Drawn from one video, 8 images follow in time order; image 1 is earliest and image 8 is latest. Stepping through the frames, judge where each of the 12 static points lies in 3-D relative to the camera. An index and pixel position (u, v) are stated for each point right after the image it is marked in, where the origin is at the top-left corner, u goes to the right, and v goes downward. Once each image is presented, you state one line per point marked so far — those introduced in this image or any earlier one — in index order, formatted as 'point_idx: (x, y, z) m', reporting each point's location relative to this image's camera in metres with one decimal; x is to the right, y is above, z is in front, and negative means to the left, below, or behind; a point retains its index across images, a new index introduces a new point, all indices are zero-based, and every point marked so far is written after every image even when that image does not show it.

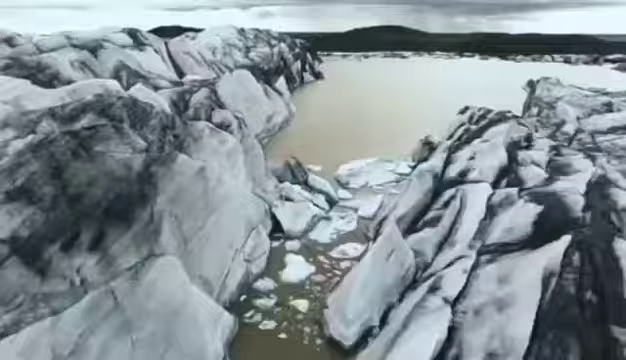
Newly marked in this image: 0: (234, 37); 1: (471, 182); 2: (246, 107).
0: (-3.8, +6.8, +19.1) m
1: (+3.6, 0.0, +9.3) m
2: (-2.4, +2.6, +14.2) m
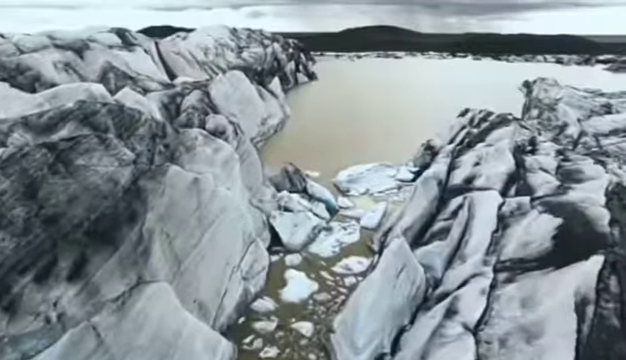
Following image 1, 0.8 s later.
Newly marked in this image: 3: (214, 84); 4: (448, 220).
0: (-4.0, +6.6, +18.6) m
1: (+3.6, -0.2, +8.9) m
2: (-2.5, +2.4, +13.7) m
3: (-3.2, +3.2, +13.2) m
4: (+2.5, -0.8, +7.6) m
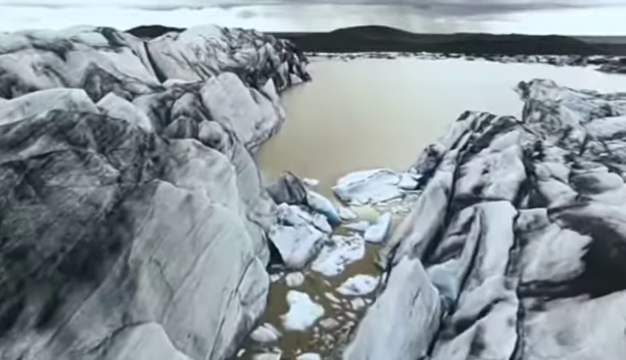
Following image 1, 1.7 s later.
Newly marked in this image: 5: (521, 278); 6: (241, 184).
0: (-4.2, +6.4, +17.9) m
1: (+3.6, -0.4, +8.4) m
2: (-2.6, +2.2, +13.0) m
3: (-3.3, +2.9, +12.6) m
4: (+2.6, -1.0, +7.1) m
5: (+3.0, -1.4, +5.8) m
6: (-1.3, -0.1, +7.4) m
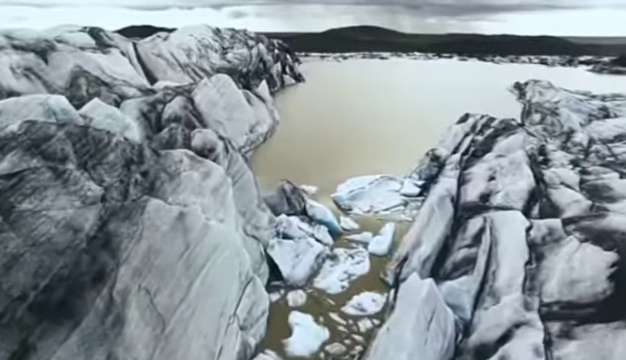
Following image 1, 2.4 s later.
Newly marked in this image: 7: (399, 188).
0: (-4.5, +6.1, +17.4) m
1: (+3.6, -0.6, +8.0) m
2: (-2.7, +2.0, +12.5) m
3: (-3.4, +2.7, +12.1) m
4: (+2.6, -1.1, +6.7) m
5: (+3.0, -1.6, +5.4) m
6: (-1.3, -0.3, +7.0) m
7: (+2.2, -0.2, +10.2) m
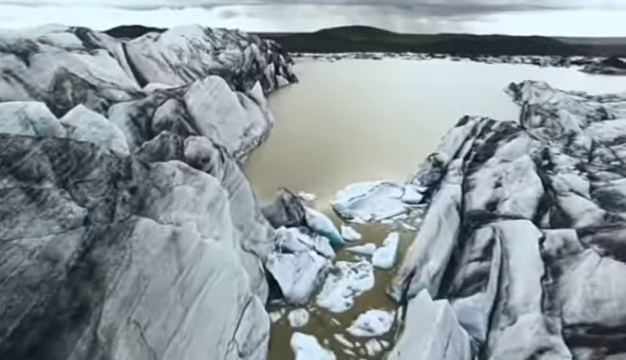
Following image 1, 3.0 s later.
0: (-4.7, +6.0, +16.9) m
1: (+3.6, -0.7, +7.6) m
2: (-2.7, +1.8, +12.1) m
3: (-3.5, +2.5, +11.6) m
4: (+2.7, -1.3, +6.3) m
5: (+3.1, -1.7, +5.1) m
6: (-1.2, -0.5, +6.5) m
7: (+2.1, -0.4, +9.8) m
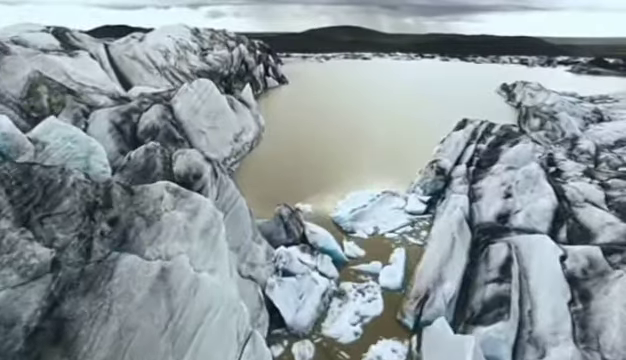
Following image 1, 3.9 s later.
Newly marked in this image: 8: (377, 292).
0: (-5.0, +5.7, +16.2) m
1: (+3.6, -0.9, +7.1) m
2: (-2.9, +1.5, +11.4) m
3: (-3.6, +2.3, +10.9) m
4: (+2.7, -1.5, +5.8) m
5: (+3.2, -1.9, +4.6) m
6: (-1.2, -0.7, +5.9) m
7: (+2.1, -0.6, +9.2) m
8: (+1.0, -1.8, +6.5) m
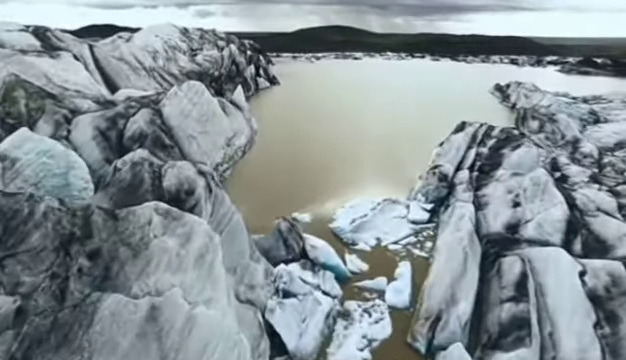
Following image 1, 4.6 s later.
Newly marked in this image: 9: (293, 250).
0: (-5.2, +5.5, +15.6) m
1: (+3.6, -1.1, +6.8) m
2: (-3.0, +1.3, +10.9) m
3: (-3.7, +2.1, +10.4) m
4: (+2.8, -1.6, +5.4) m
5: (+3.3, -2.1, +4.2) m
6: (-1.1, -0.9, +5.4) m
7: (+2.0, -0.7, +8.8) m
8: (+1.1, -1.9, +6.0) m
9: (-0.3, -1.1, +6.7) m
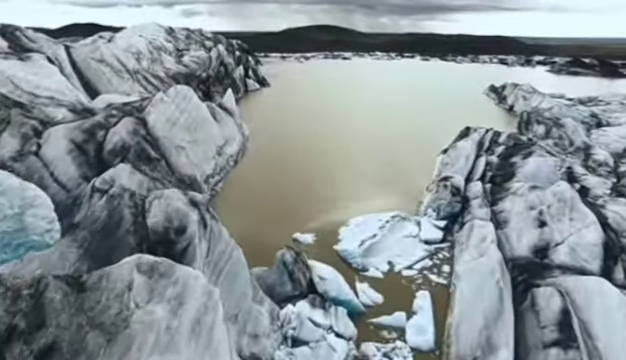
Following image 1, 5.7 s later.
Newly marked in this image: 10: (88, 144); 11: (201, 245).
0: (-5.4, +5.1, +14.6) m
1: (+3.8, -1.4, +6.0) m
2: (-3.0, +1.0, +9.9) m
3: (-3.7, +1.7, +9.4) m
4: (+2.9, -2.0, +4.7) m
5: (+3.5, -2.4, +3.4) m
6: (-1.0, -1.2, +4.5) m
7: (+2.1, -1.0, +8.1) m
8: (+1.2, -2.3, +5.2) m
9: (-0.2, -1.5, +5.8) m
10: (-4.0, +0.6, +7.3) m
11: (-1.3, -0.6, +4.4) m
